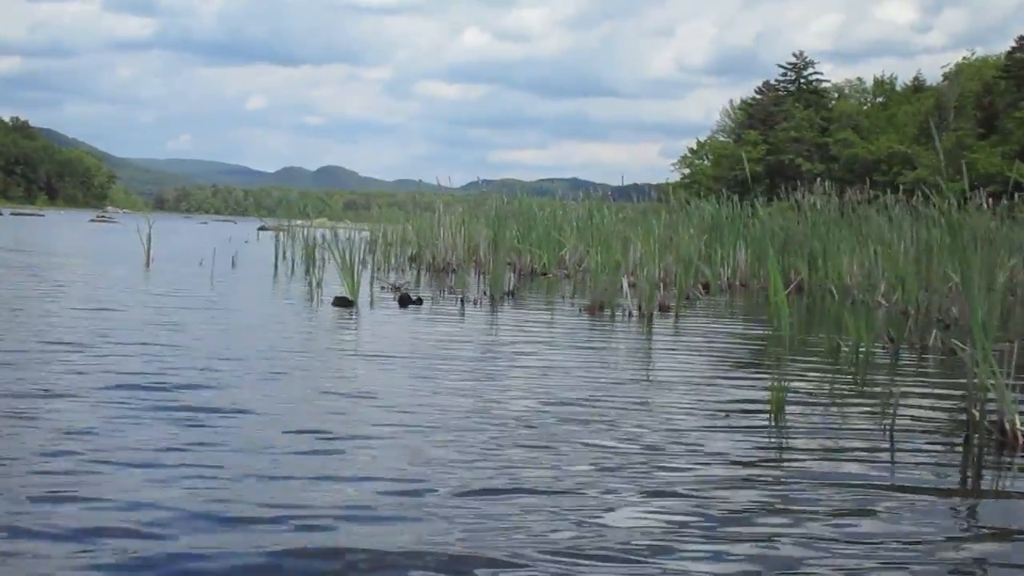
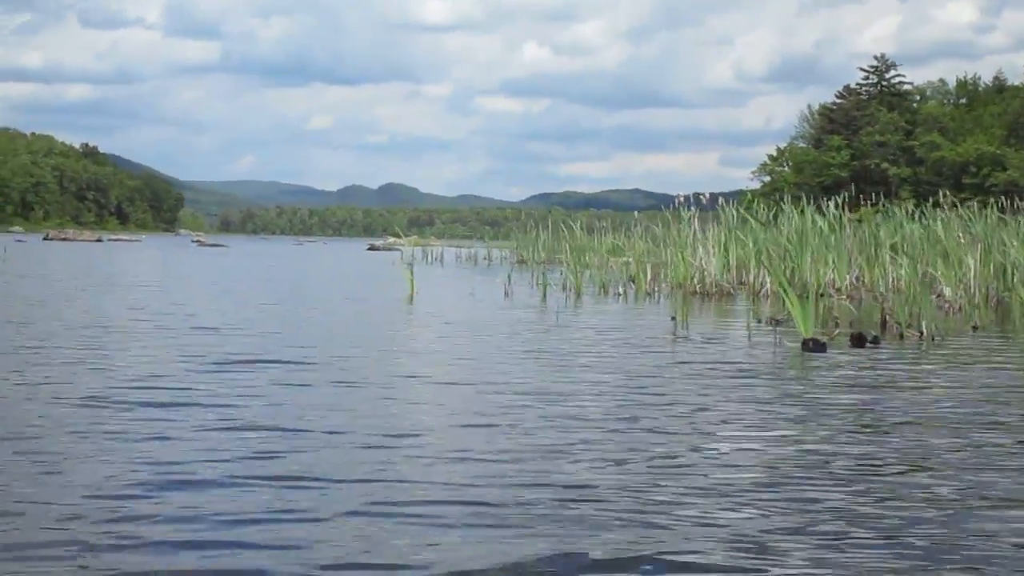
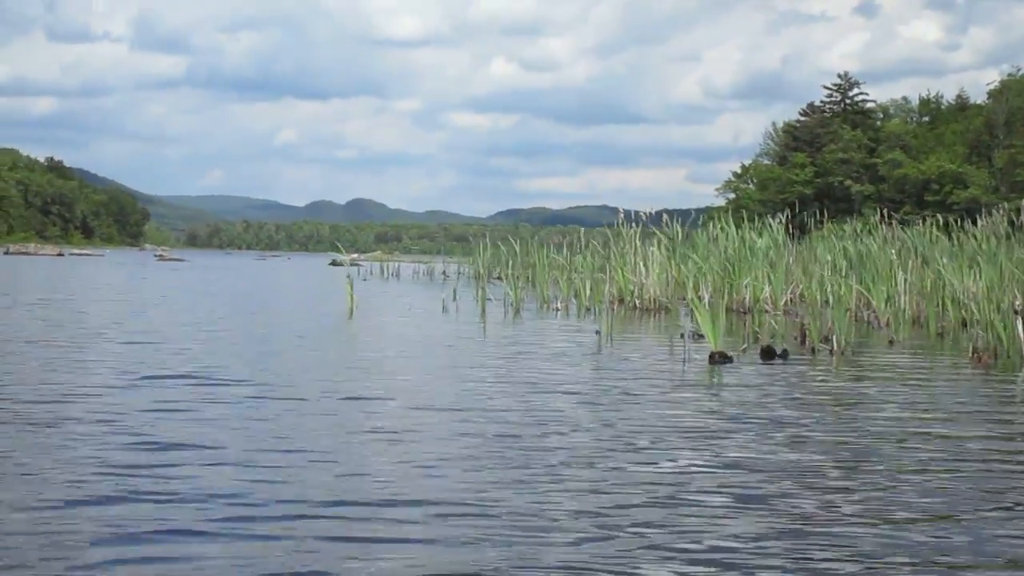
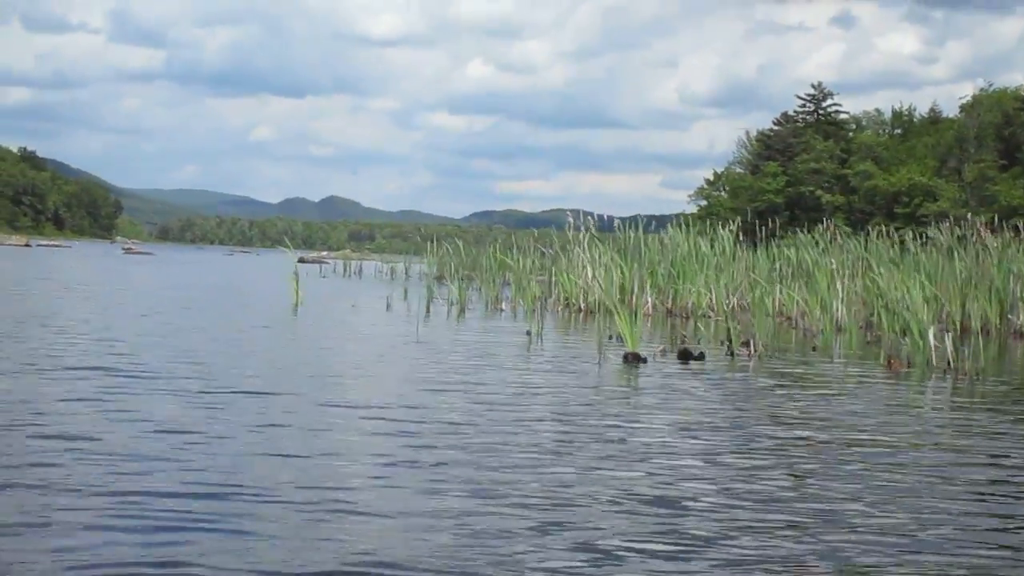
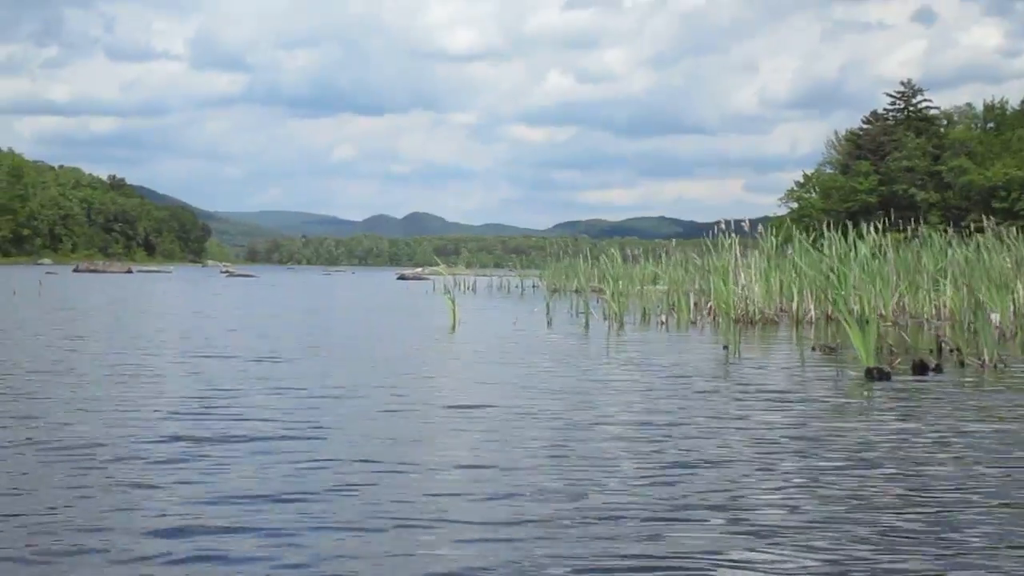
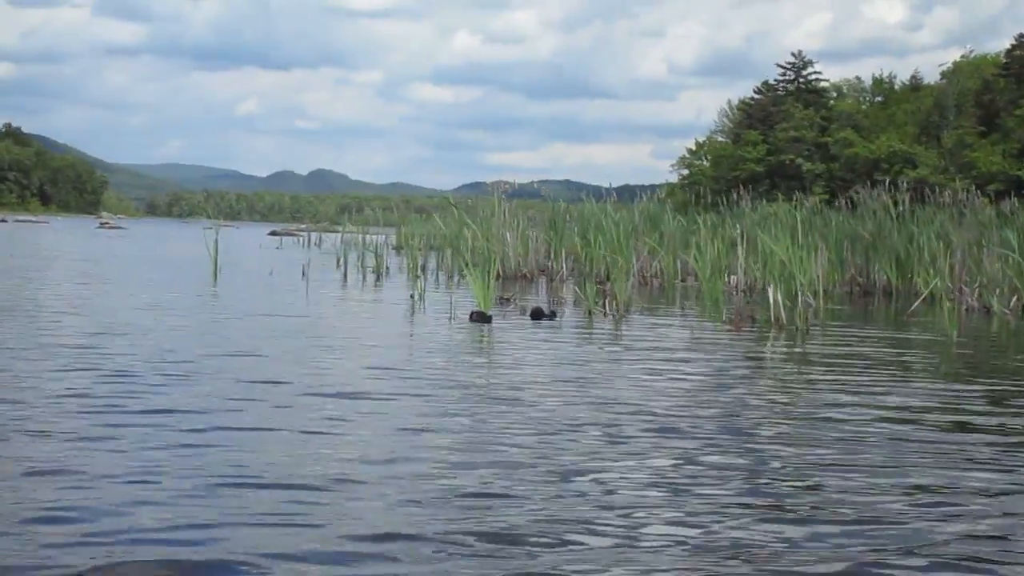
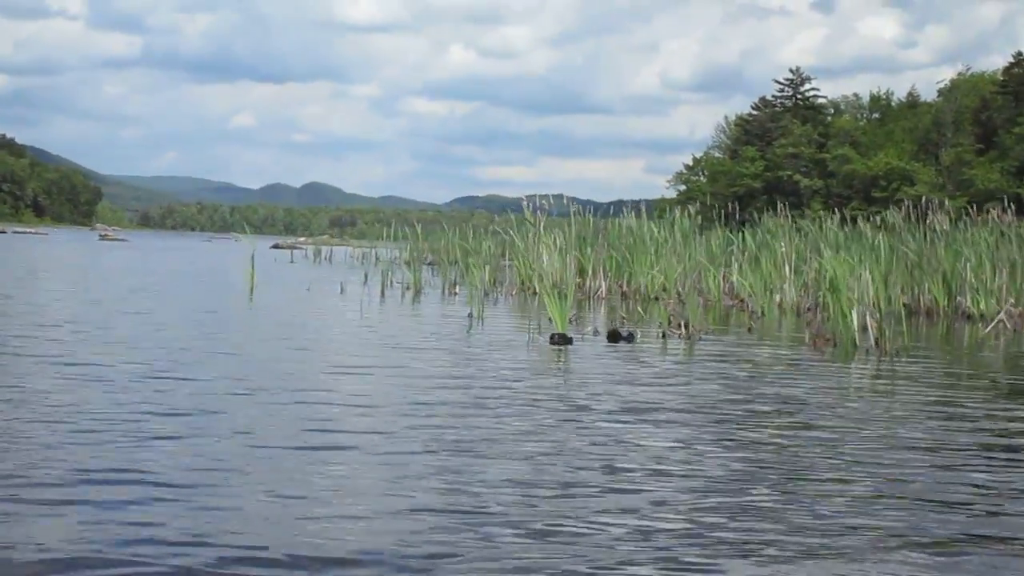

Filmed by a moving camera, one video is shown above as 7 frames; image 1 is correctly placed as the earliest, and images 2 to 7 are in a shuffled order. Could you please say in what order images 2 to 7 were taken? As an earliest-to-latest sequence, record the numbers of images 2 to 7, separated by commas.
6, 7, 4, 3, 2, 5
